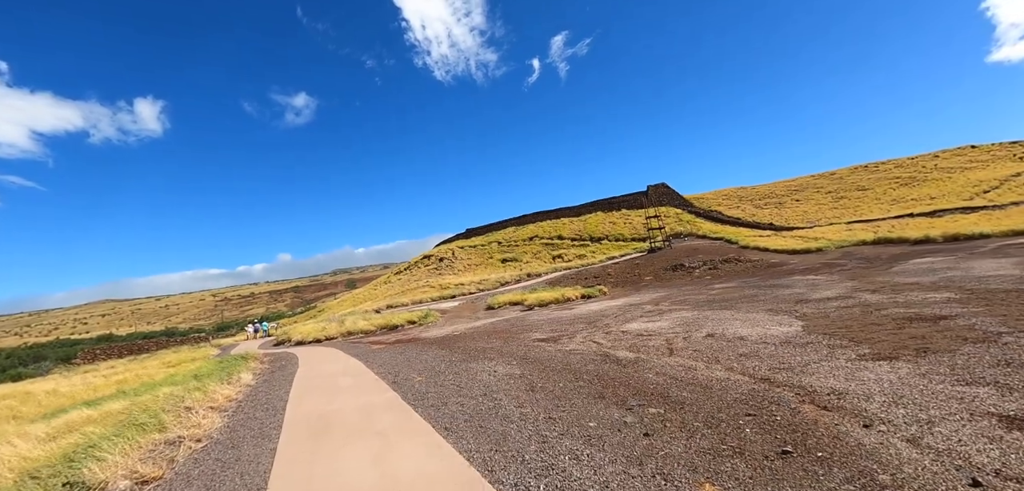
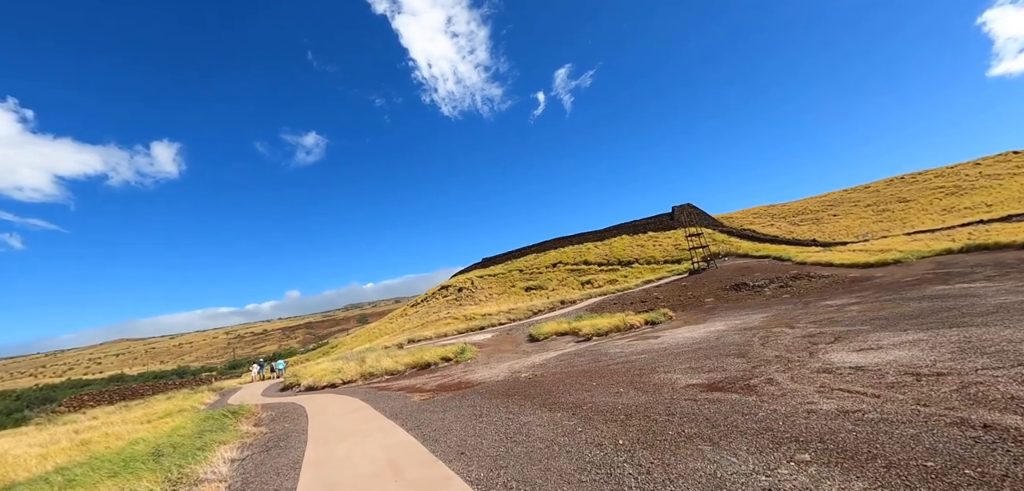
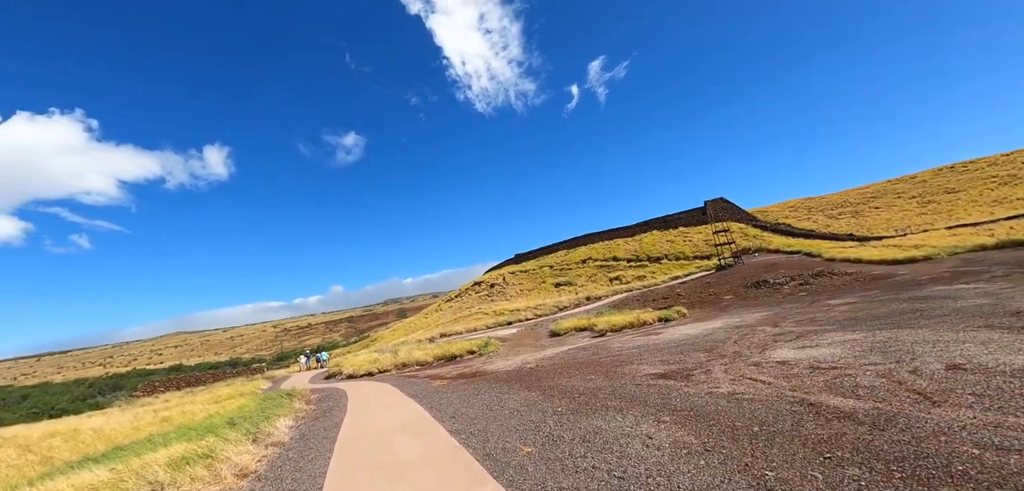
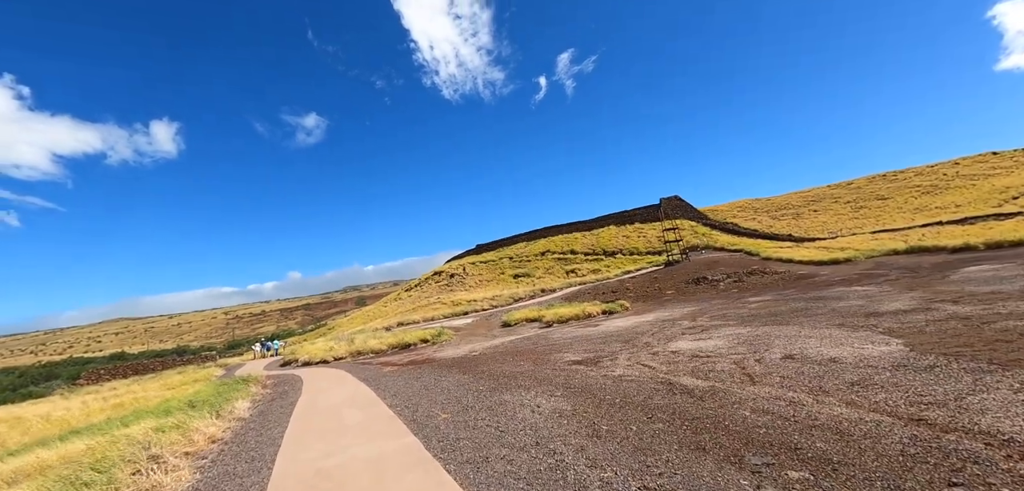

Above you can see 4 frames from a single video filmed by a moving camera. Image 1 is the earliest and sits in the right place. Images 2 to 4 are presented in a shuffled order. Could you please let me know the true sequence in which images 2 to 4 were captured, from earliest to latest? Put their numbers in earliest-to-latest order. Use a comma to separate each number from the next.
4, 3, 2
